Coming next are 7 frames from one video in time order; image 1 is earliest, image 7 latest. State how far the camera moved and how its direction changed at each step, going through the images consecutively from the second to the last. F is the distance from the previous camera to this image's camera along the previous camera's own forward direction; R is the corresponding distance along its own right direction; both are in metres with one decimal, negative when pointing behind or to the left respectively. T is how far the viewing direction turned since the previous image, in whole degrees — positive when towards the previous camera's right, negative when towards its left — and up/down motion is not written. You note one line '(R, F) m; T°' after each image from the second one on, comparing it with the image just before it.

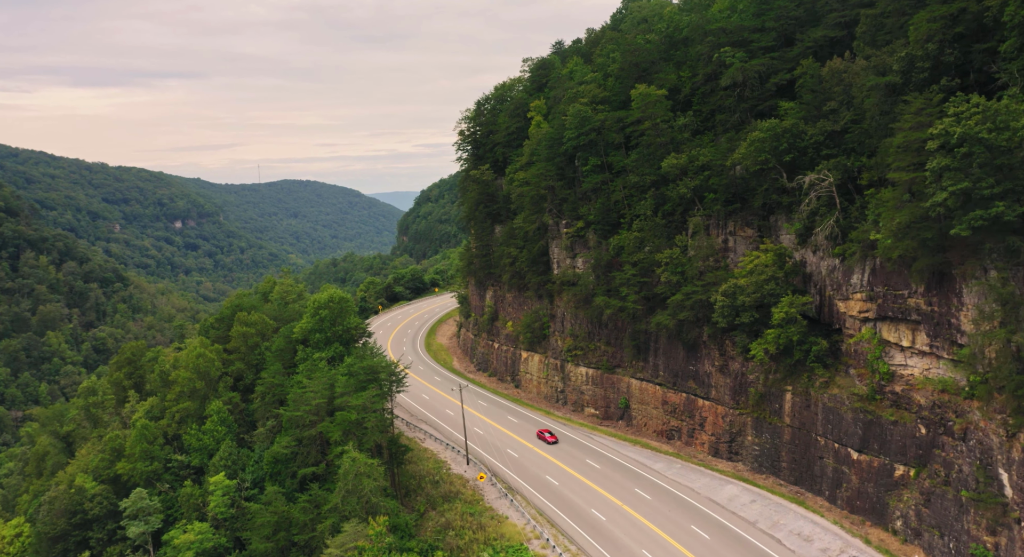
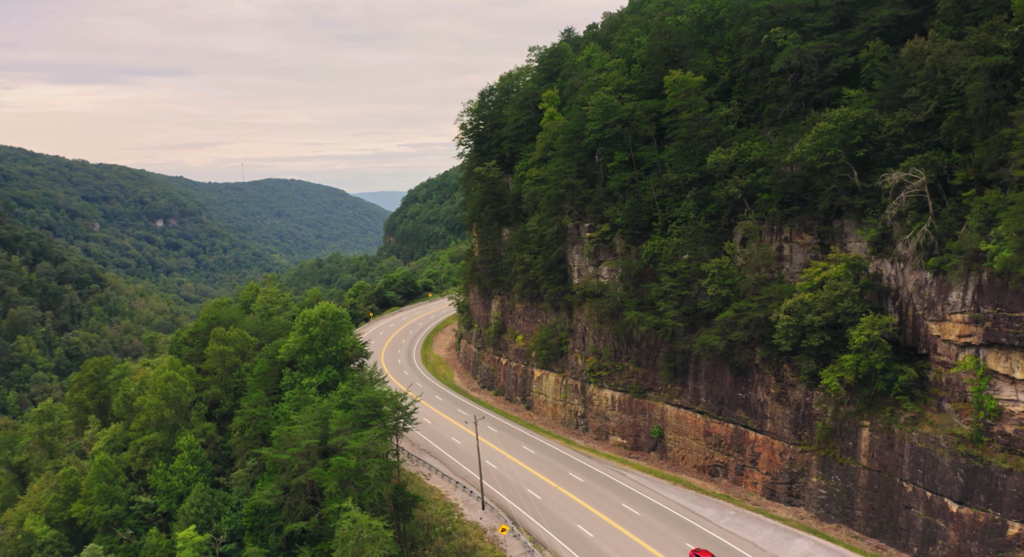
(-2.1, +7.0) m; +1°
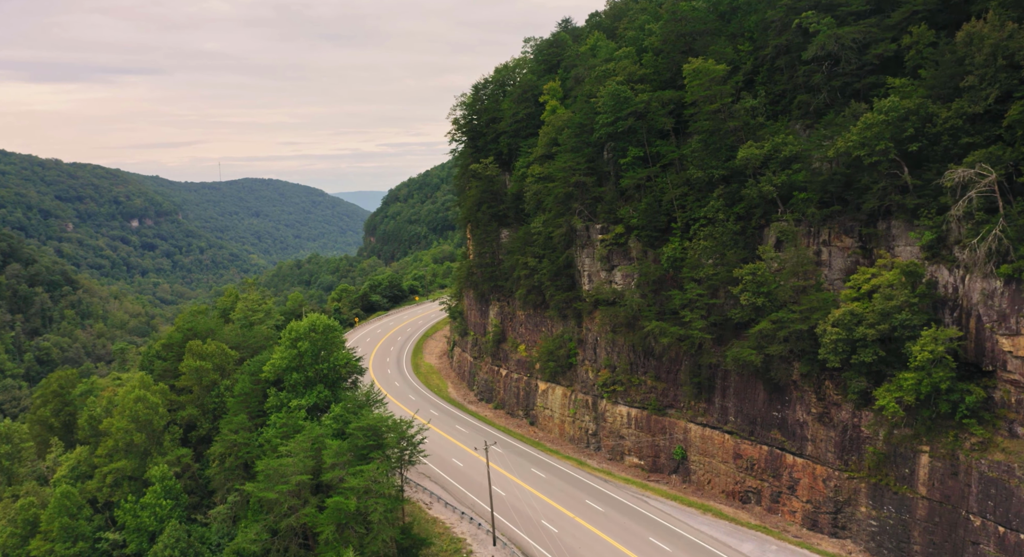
(-1.6, +4.4) m; +1°
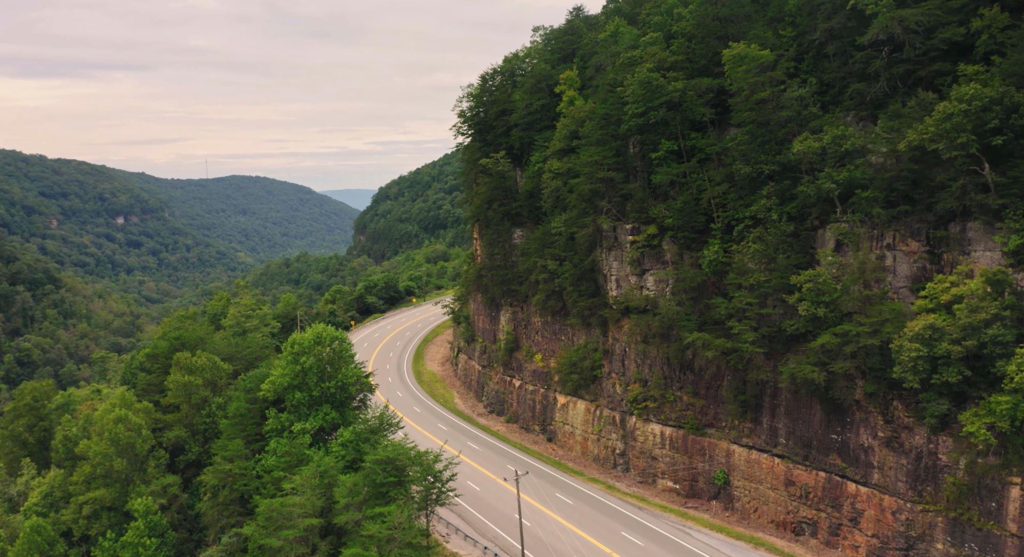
(-1.9, +4.3) m; +1°
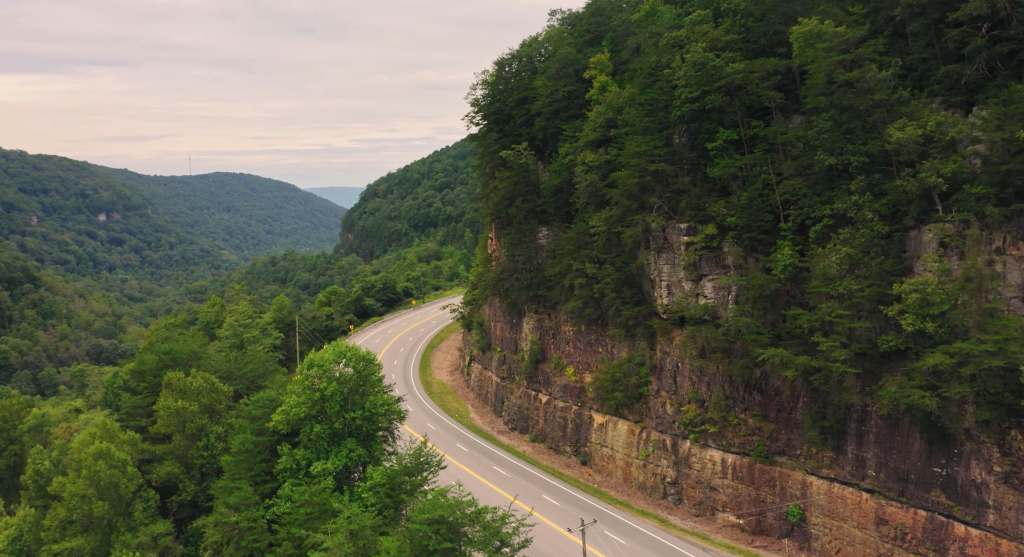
(-2.6, +5.3) m; +1°
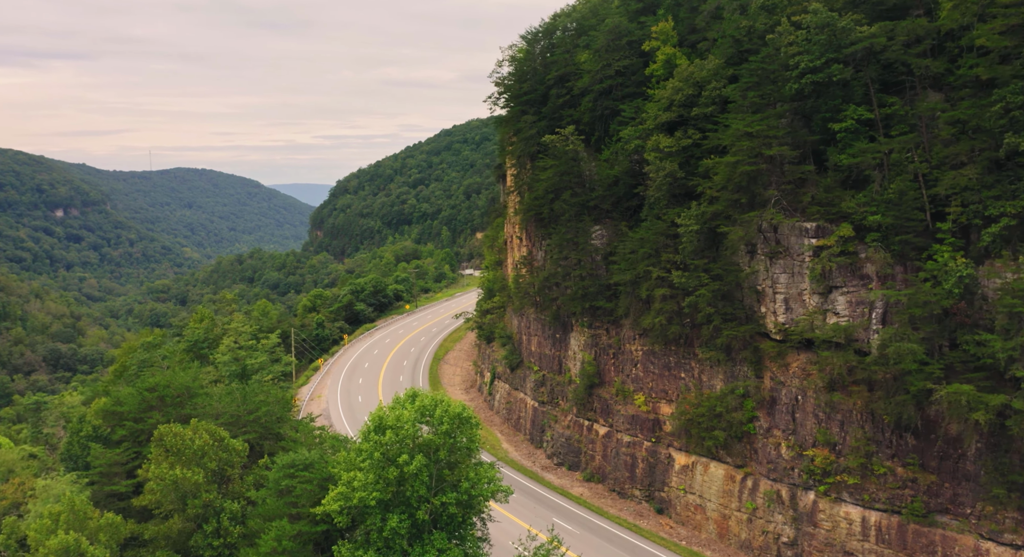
(-4.5, +8.3) m; +2°
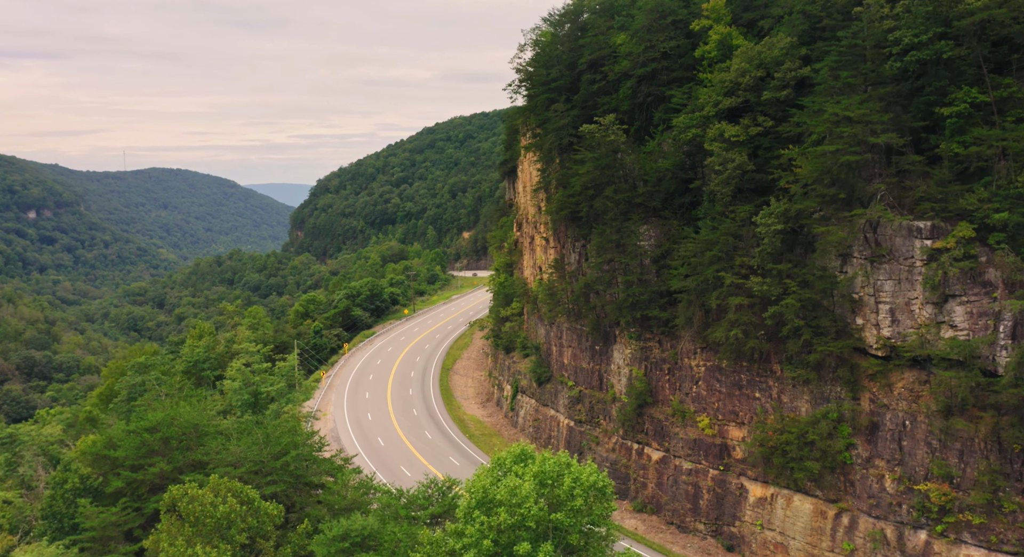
(-2.9, +4.7) m; +1°
